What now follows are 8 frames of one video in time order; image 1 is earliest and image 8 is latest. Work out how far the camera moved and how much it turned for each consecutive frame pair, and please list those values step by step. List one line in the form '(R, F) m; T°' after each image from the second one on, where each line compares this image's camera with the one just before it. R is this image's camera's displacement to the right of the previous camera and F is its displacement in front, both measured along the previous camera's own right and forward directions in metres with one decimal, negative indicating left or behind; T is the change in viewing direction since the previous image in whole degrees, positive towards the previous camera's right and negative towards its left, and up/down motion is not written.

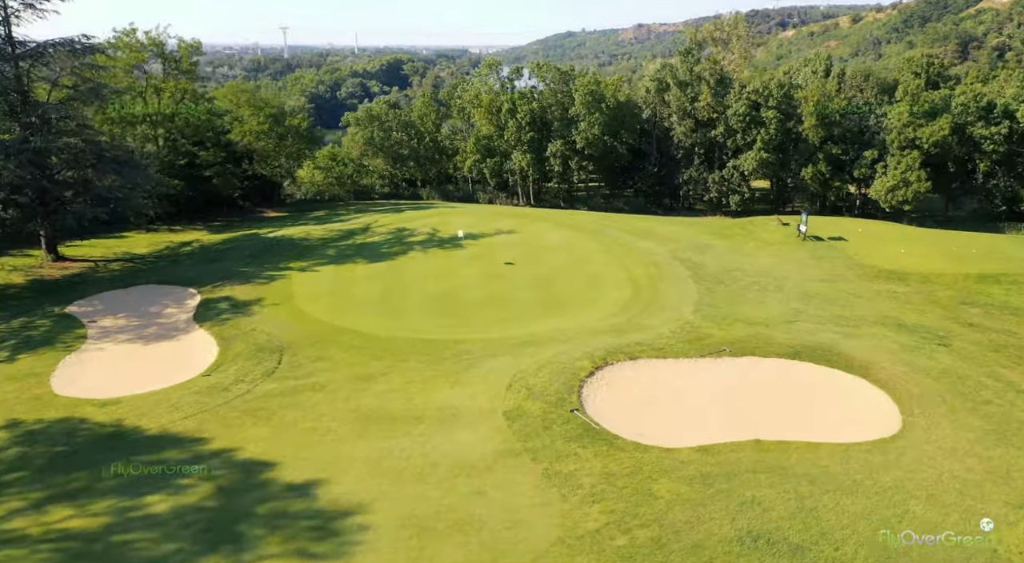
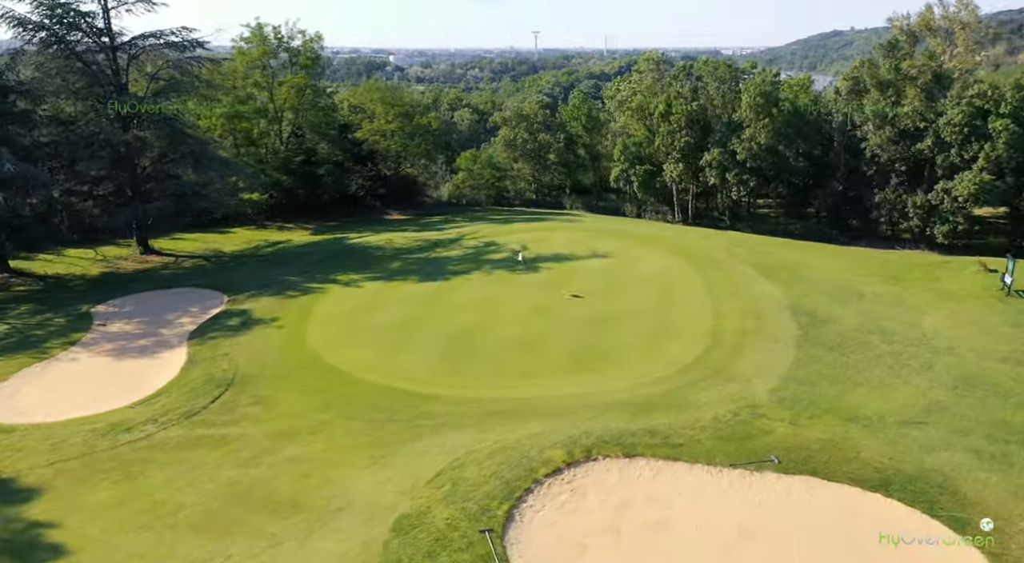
(+4.6, +5.2) m; -16°
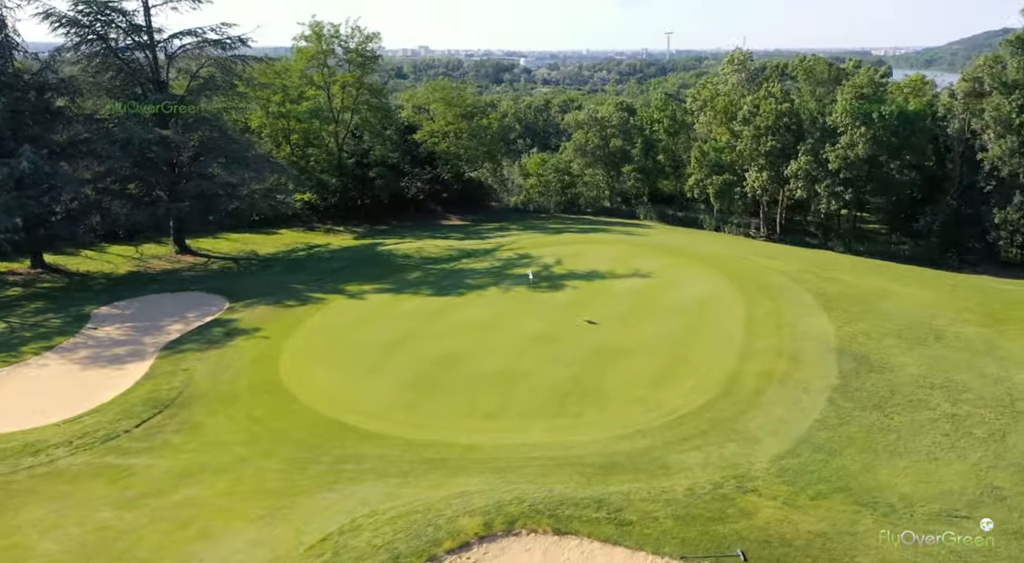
(+3.0, +2.5) m; -9°
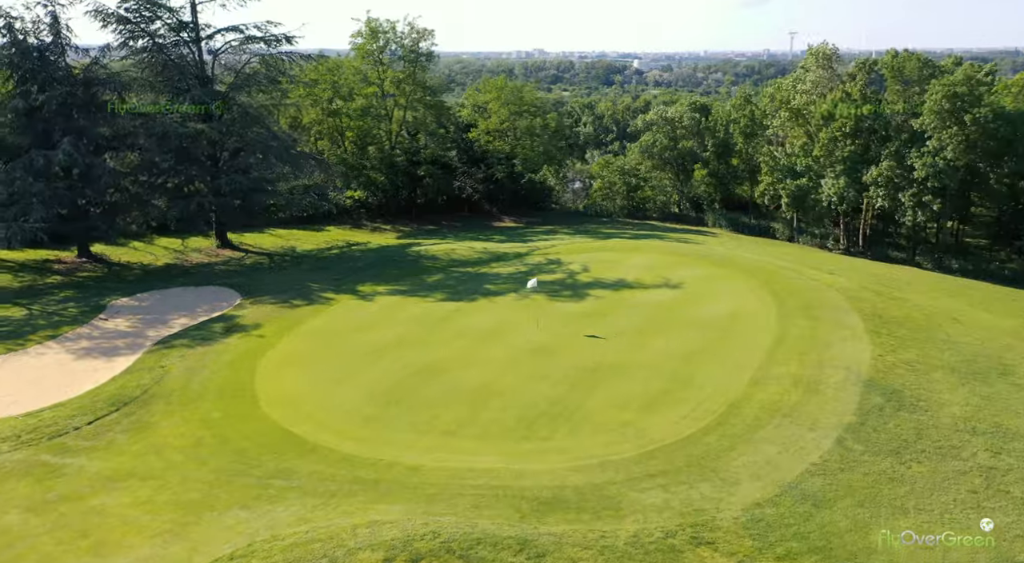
(+2.5, +1.4) m; -7°
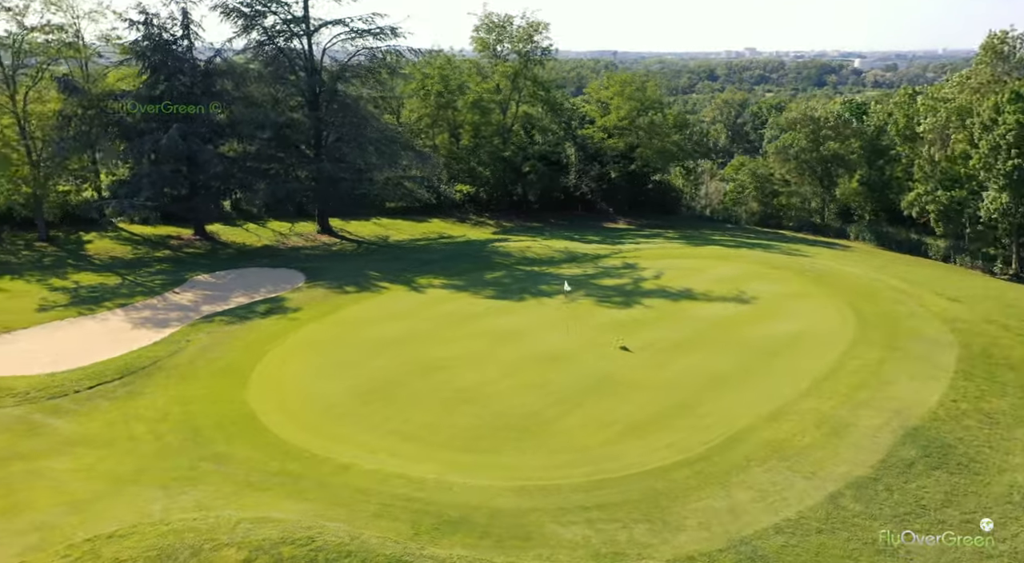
(+3.6, +1.5) m; -13°
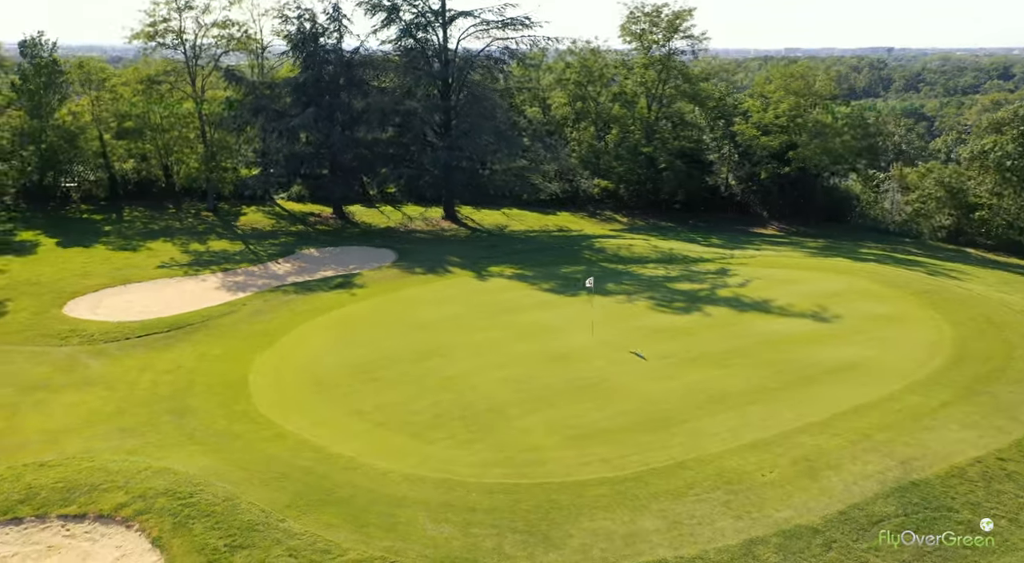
(+4.3, +1.1) m; -16°
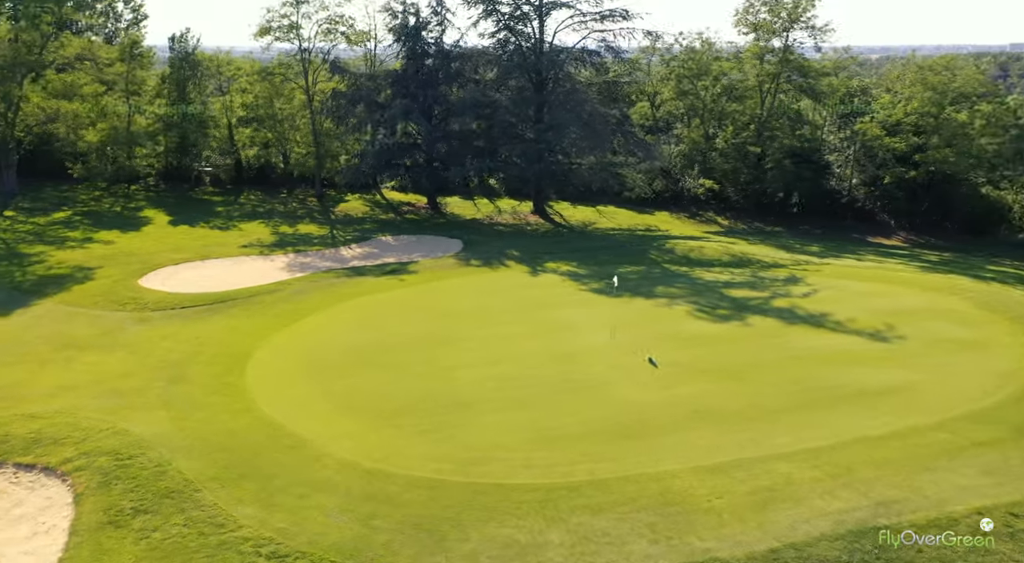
(+3.0, +0.8) m; -12°
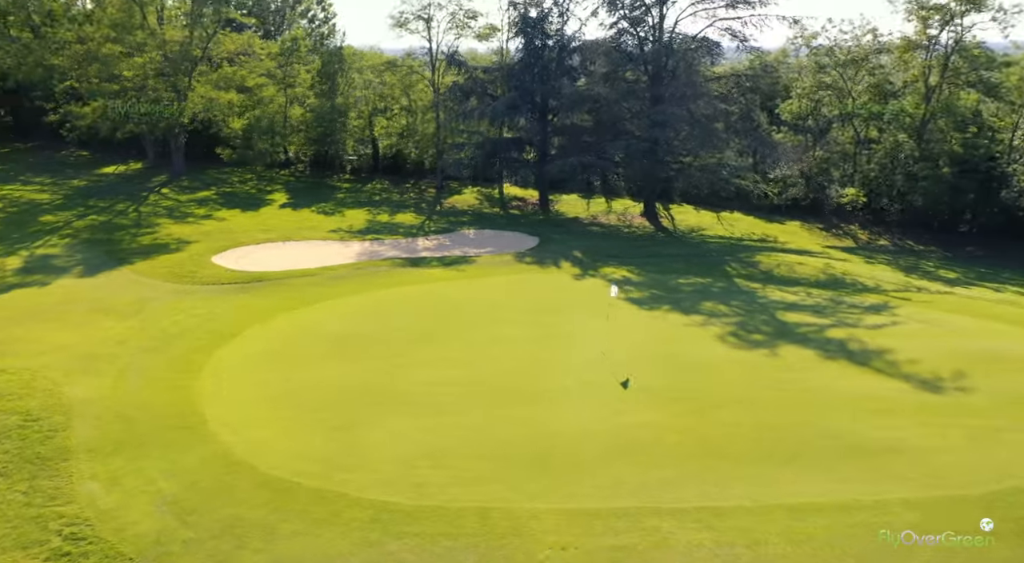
(+4.2, +1.7) m; -15°
